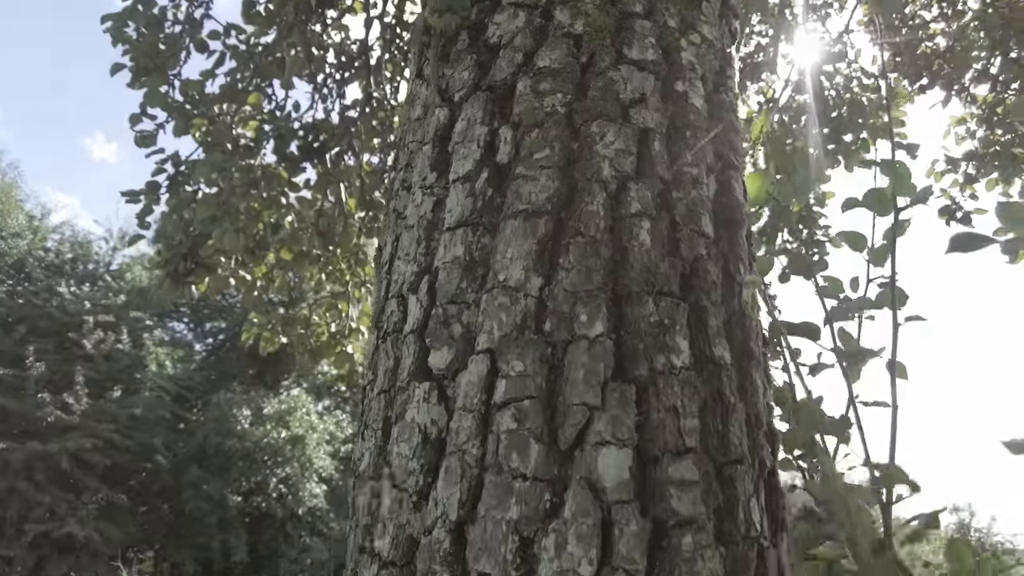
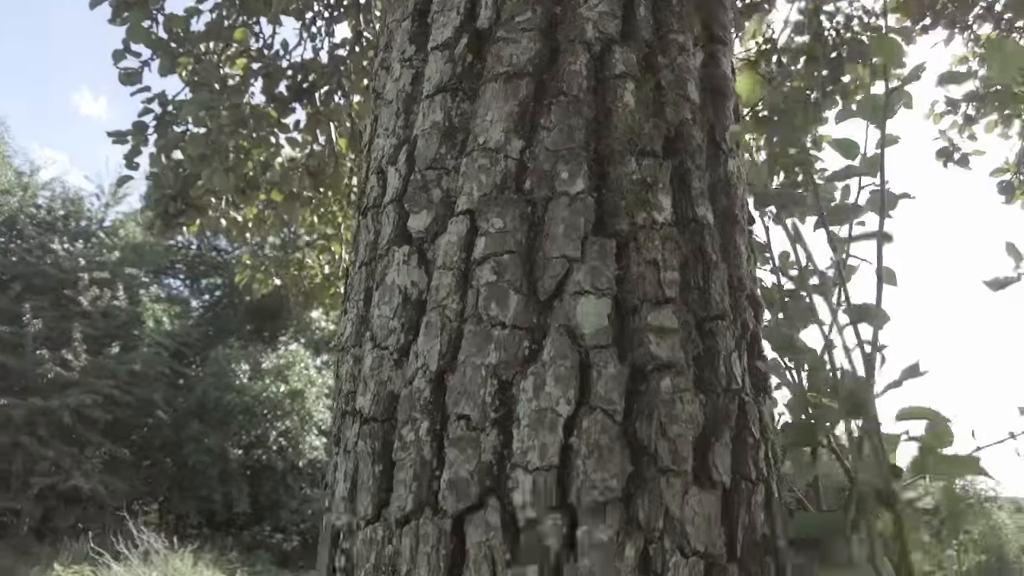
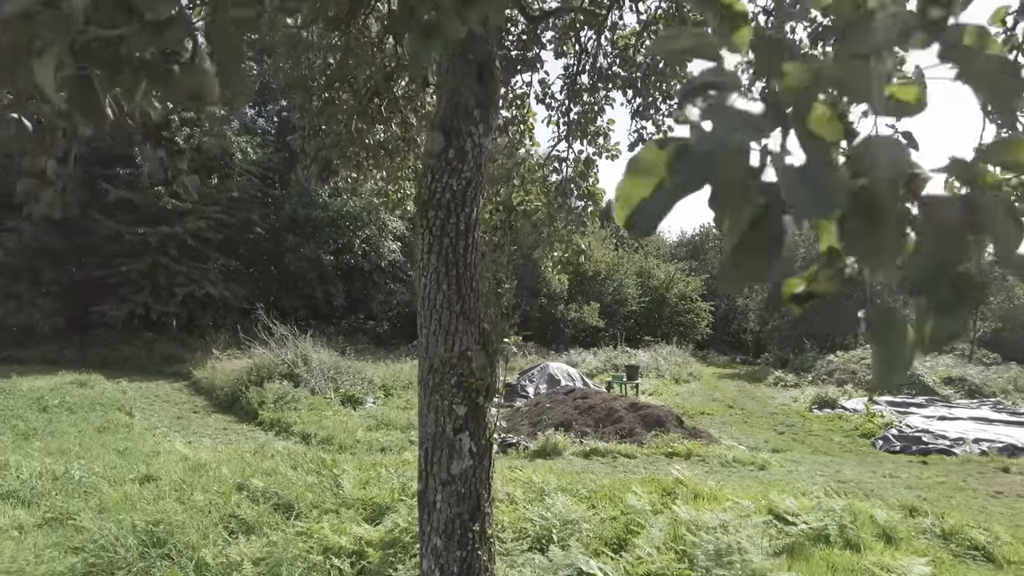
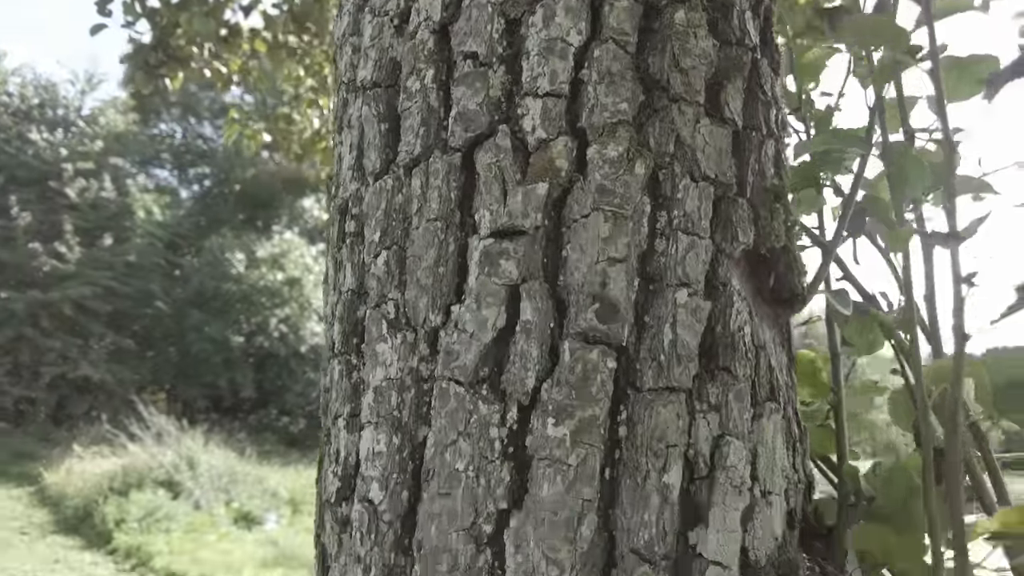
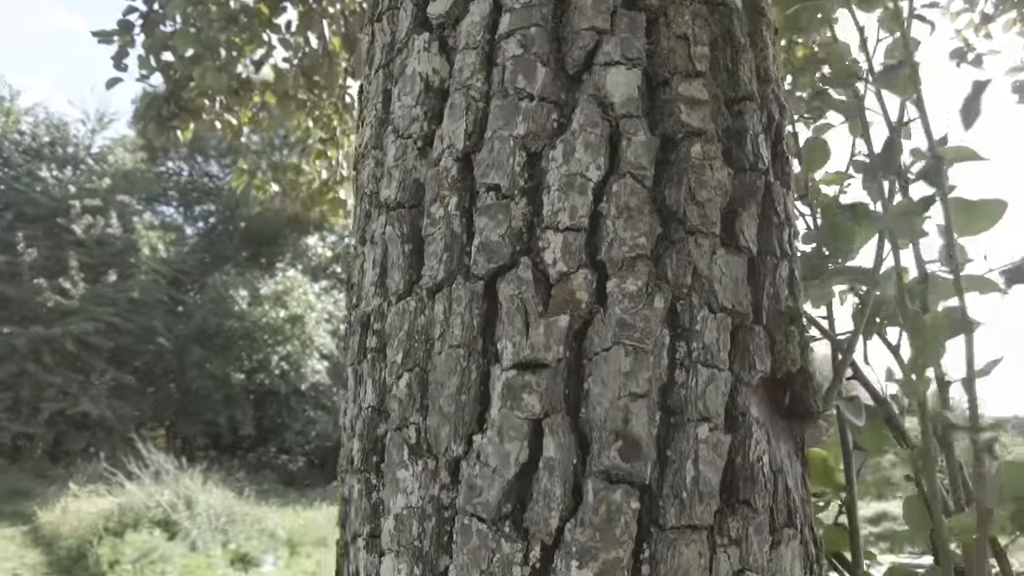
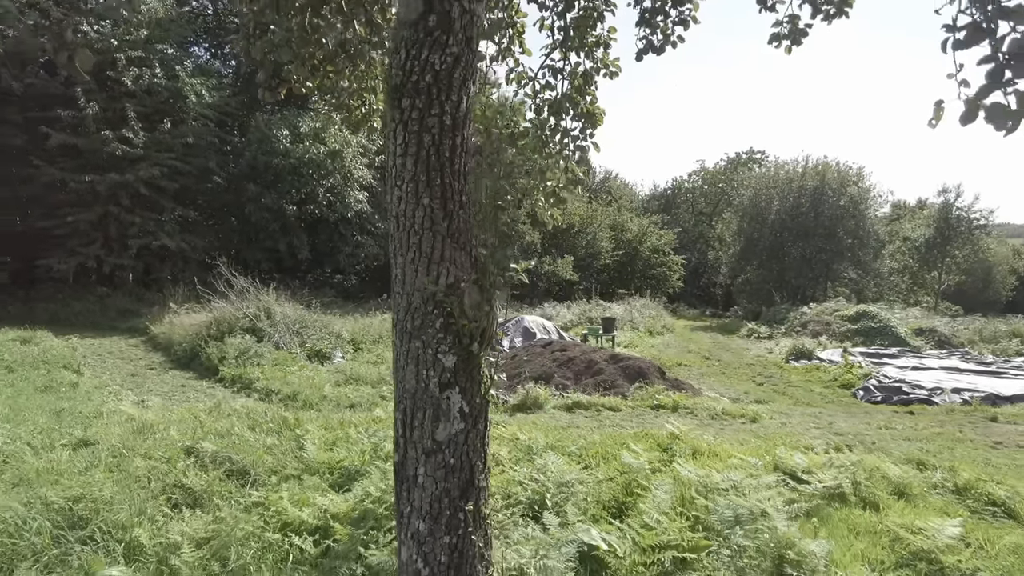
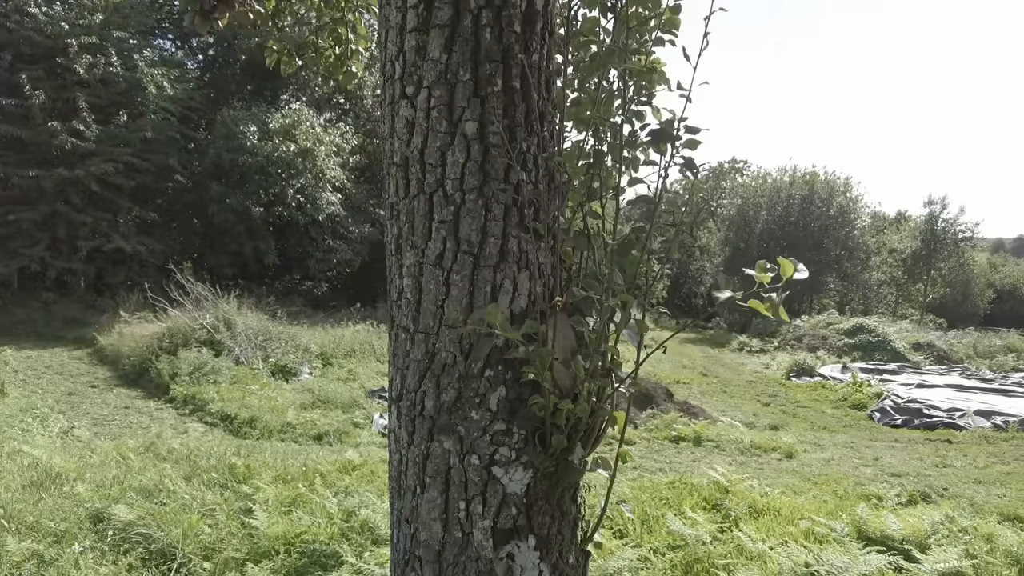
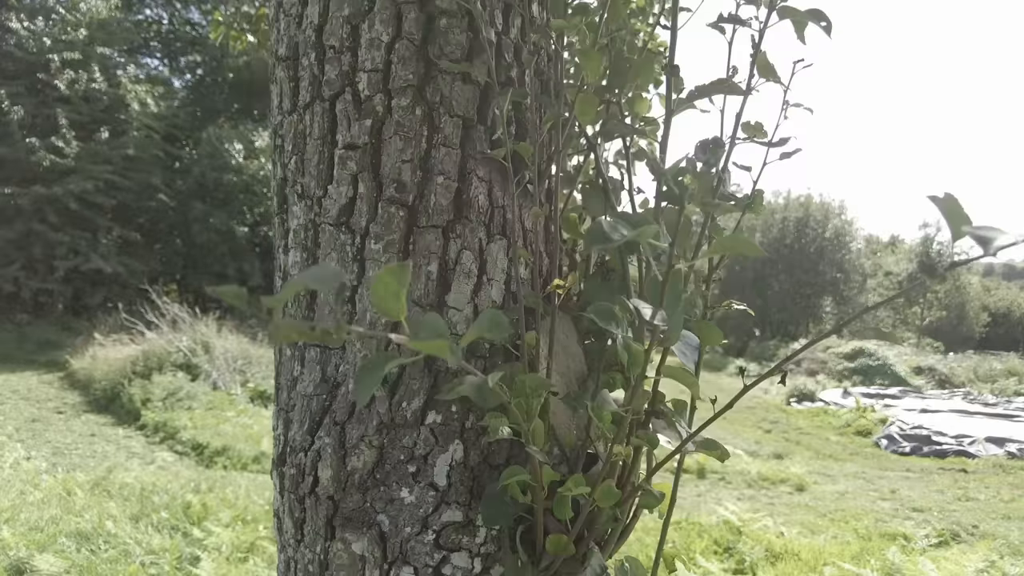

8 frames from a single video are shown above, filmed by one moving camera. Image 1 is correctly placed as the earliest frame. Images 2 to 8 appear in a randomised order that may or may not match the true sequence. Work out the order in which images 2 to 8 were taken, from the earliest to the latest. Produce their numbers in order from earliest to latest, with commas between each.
2, 5, 4, 8, 7, 6, 3
